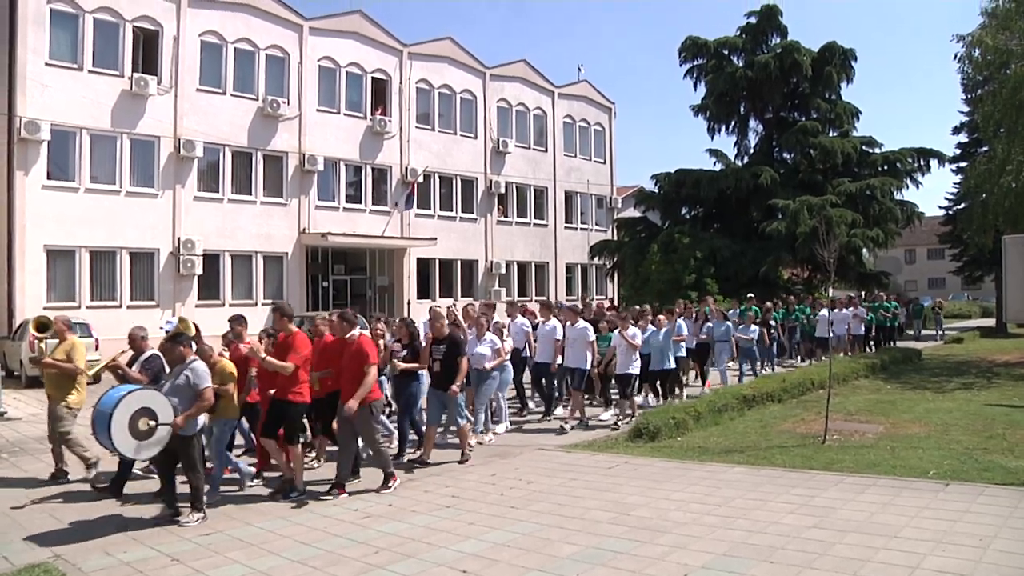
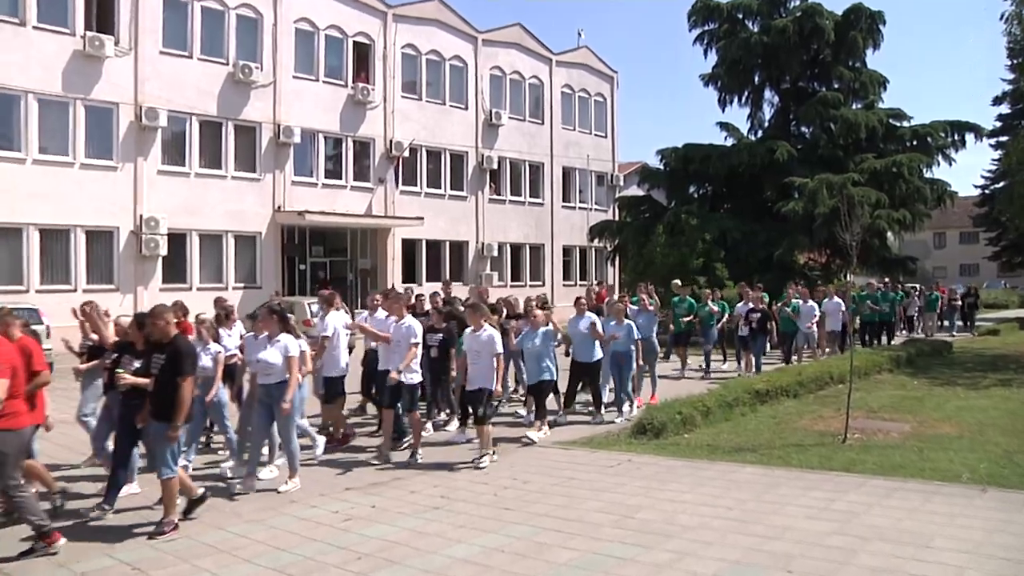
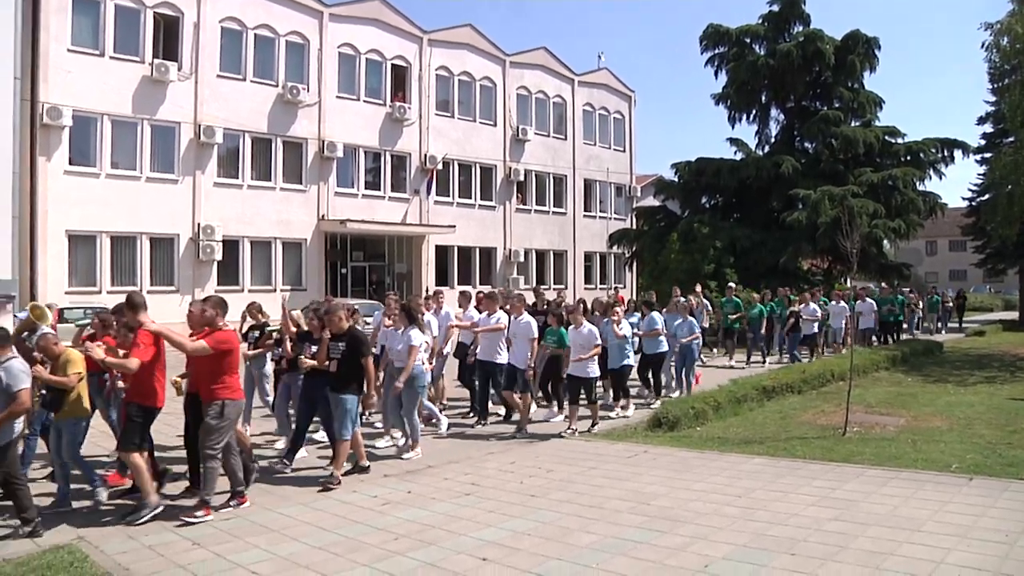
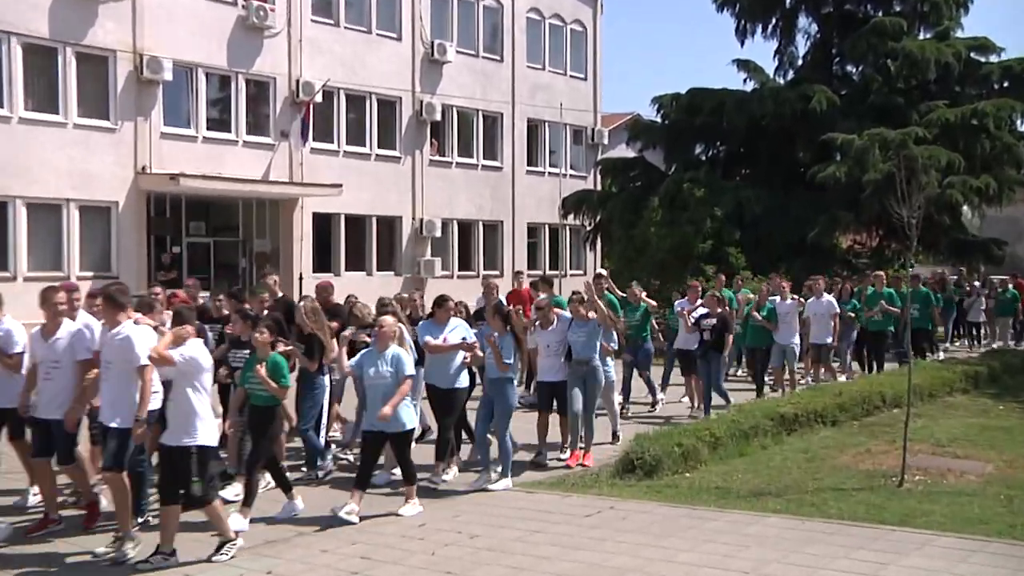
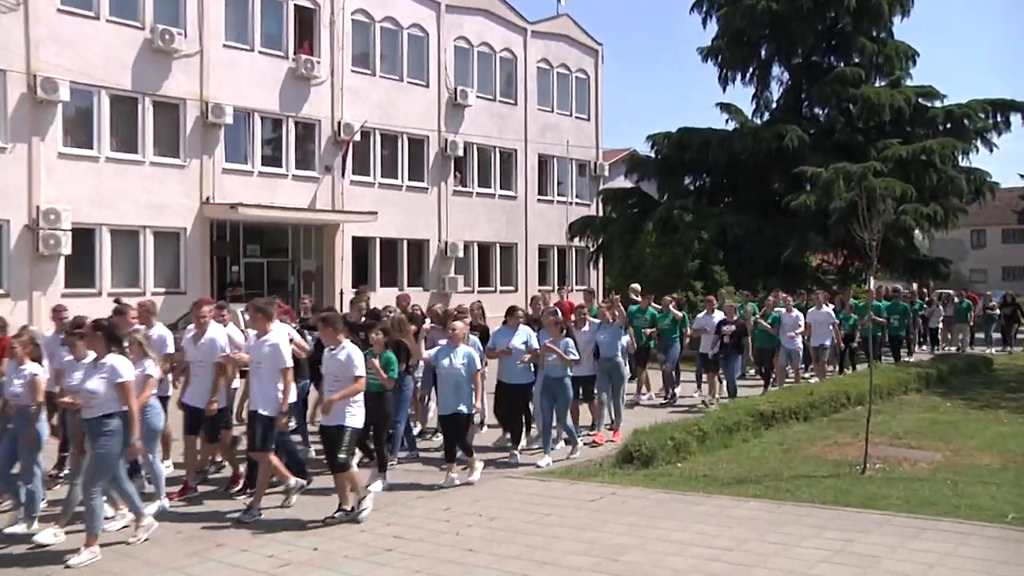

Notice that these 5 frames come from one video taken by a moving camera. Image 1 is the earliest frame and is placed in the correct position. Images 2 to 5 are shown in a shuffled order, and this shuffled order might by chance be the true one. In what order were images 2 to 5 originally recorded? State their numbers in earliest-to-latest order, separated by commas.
3, 2, 5, 4
